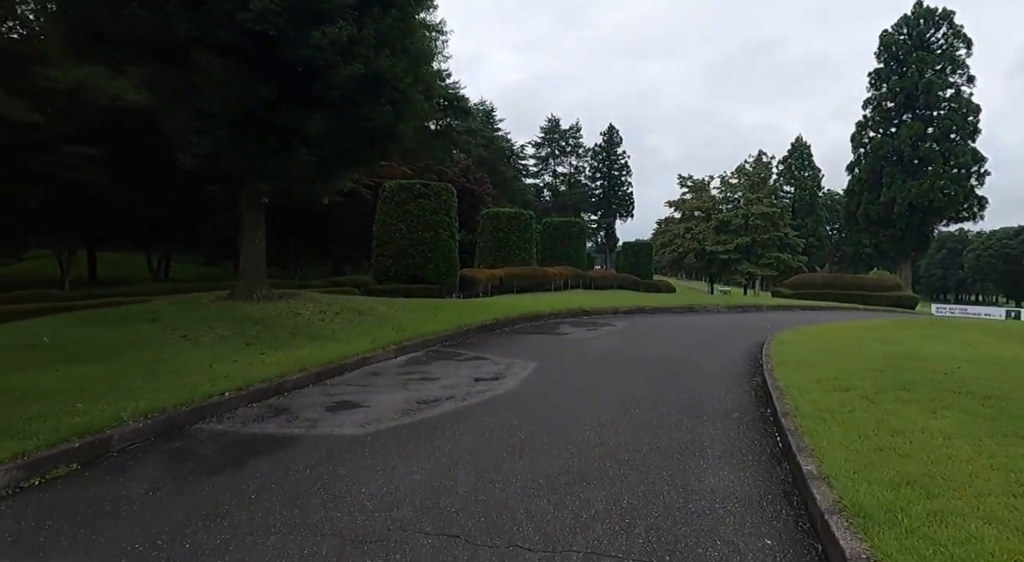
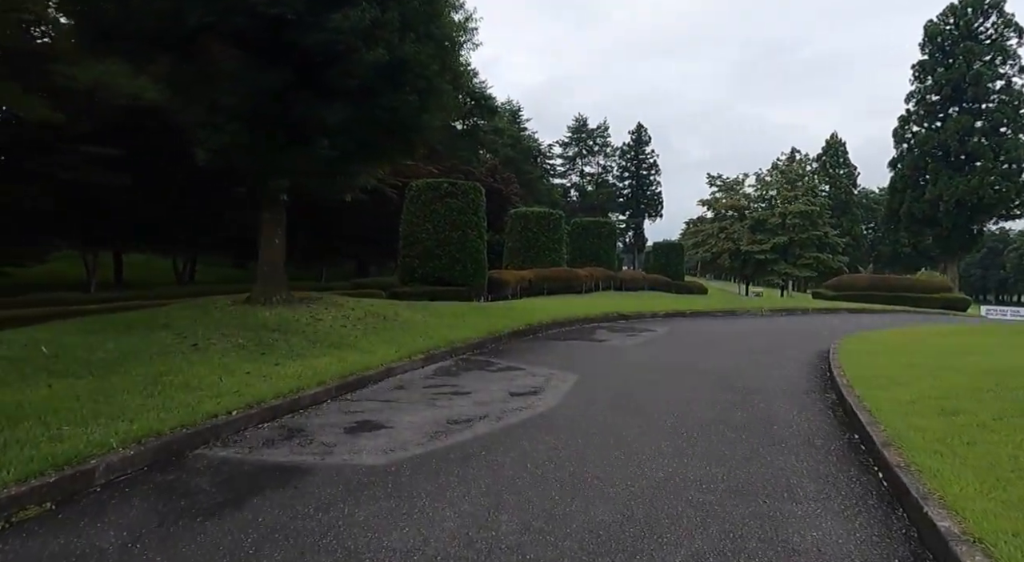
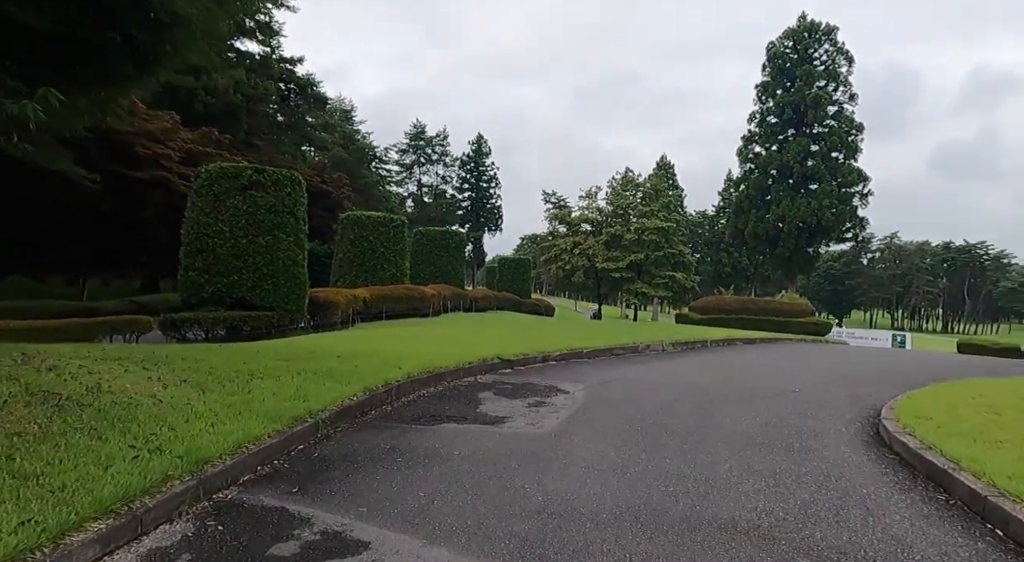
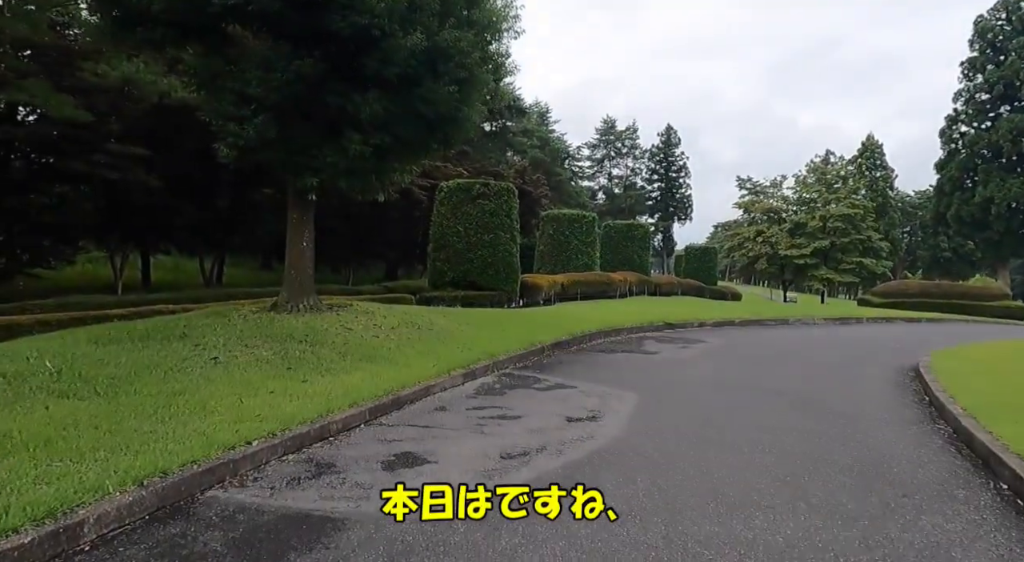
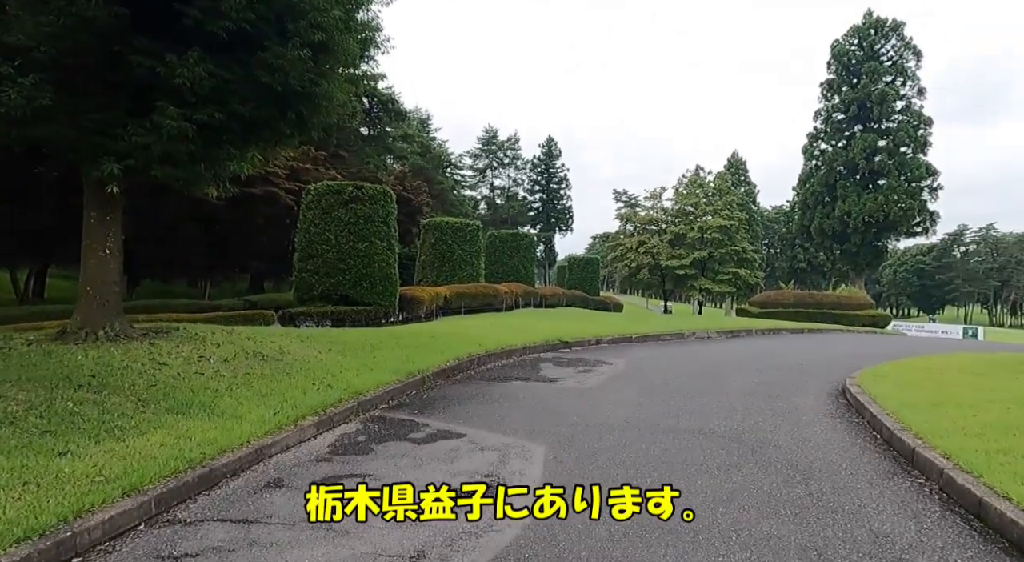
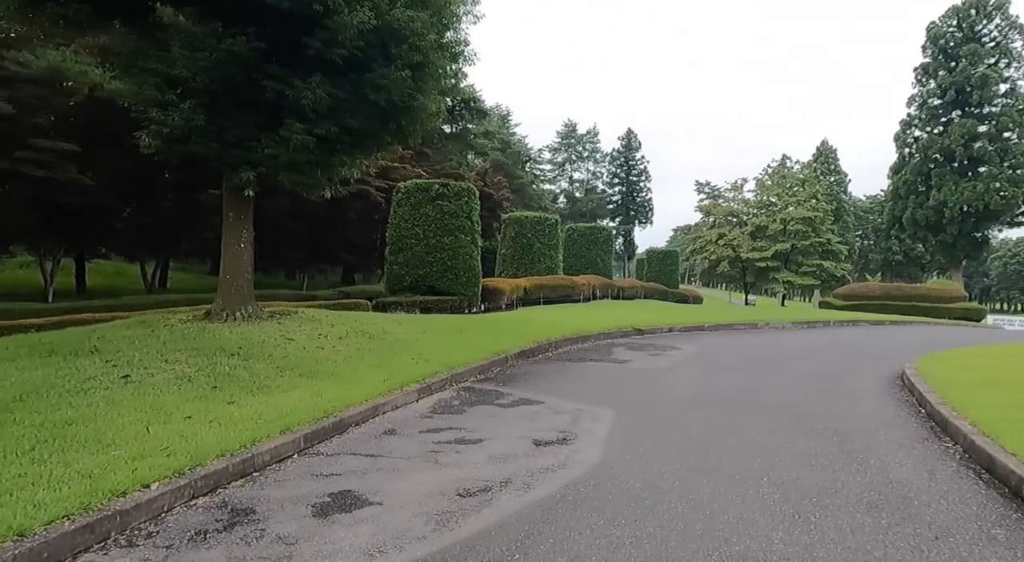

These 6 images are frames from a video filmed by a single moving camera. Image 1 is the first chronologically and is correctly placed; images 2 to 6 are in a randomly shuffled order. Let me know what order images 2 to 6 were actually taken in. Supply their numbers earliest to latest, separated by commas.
2, 4, 6, 5, 3
